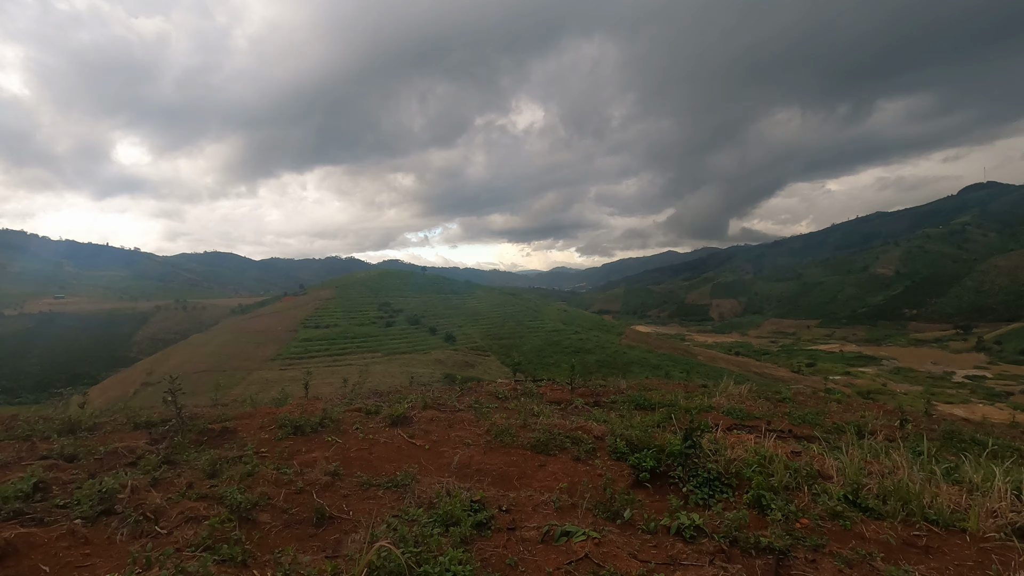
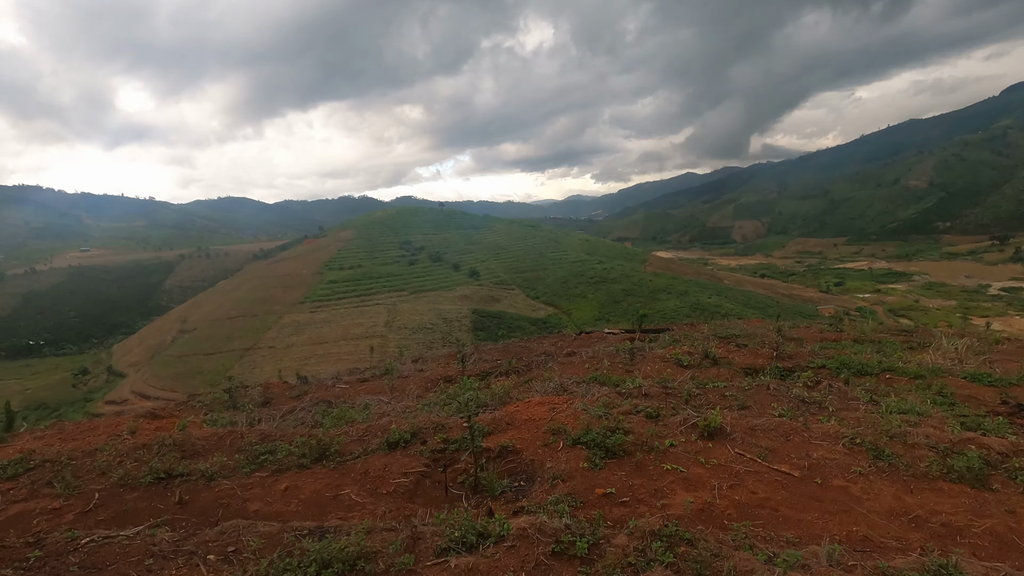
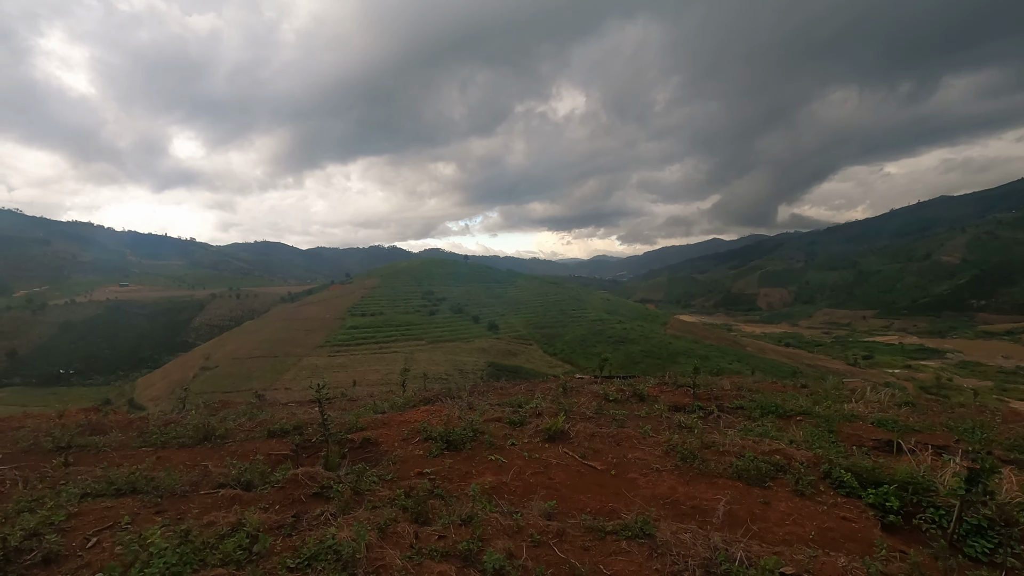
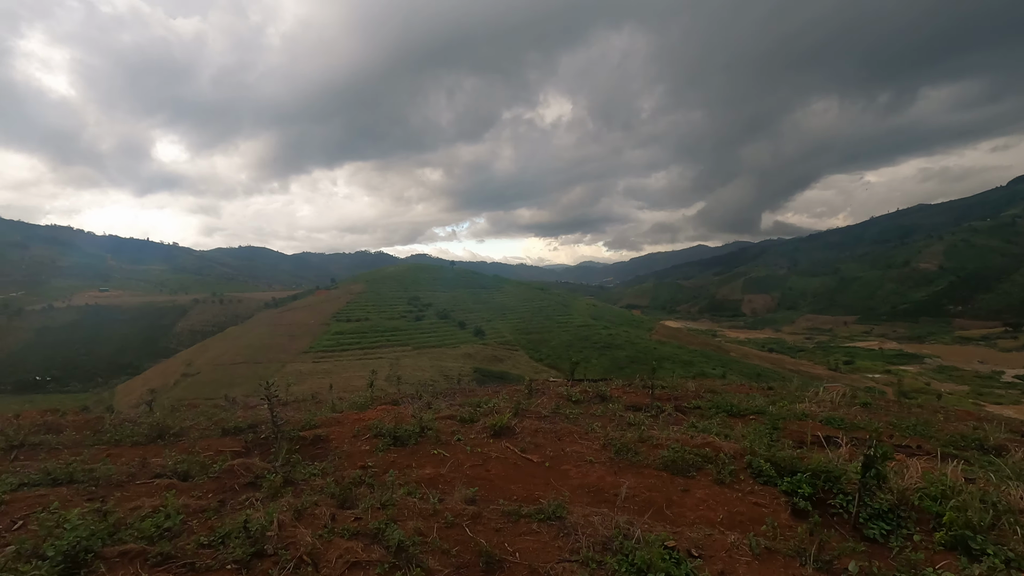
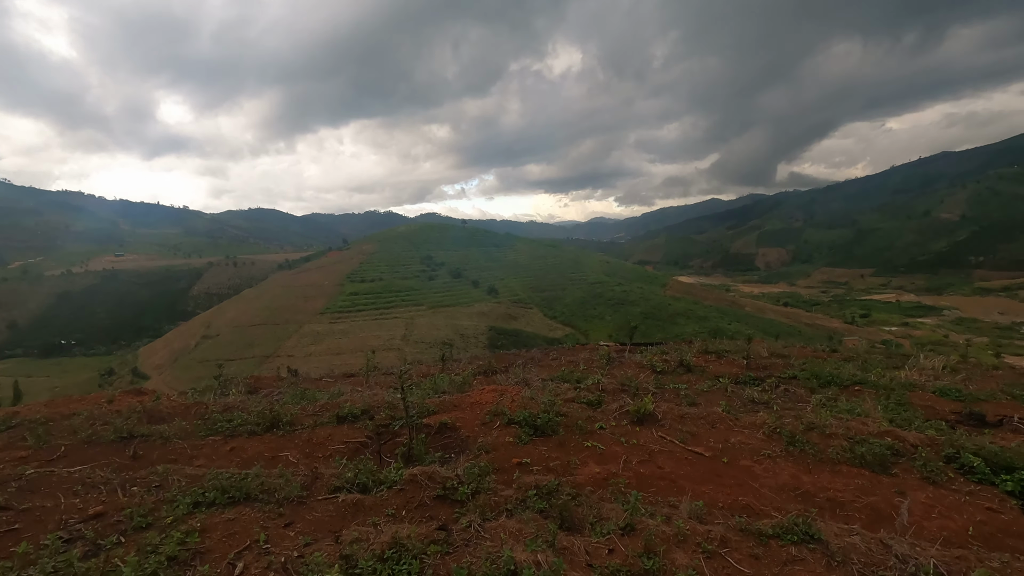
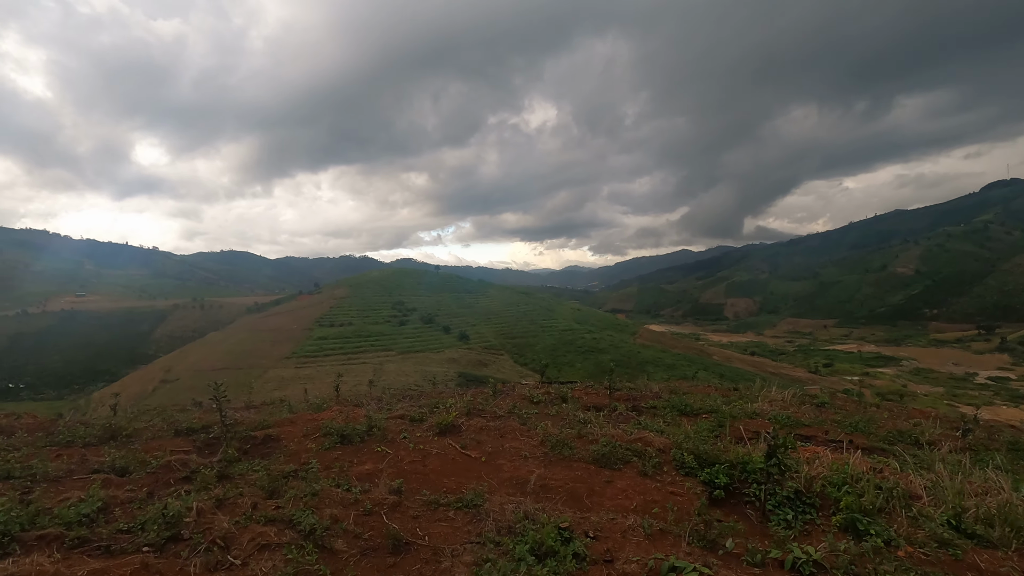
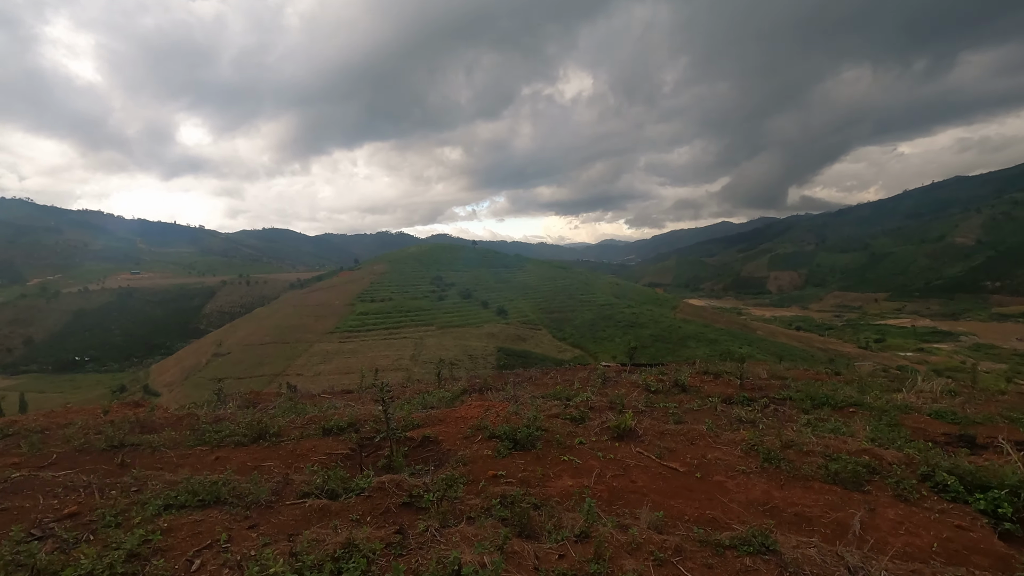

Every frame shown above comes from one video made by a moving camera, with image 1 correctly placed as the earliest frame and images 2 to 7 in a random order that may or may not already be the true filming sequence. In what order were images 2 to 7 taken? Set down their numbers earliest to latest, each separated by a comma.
6, 4, 3, 7, 5, 2
